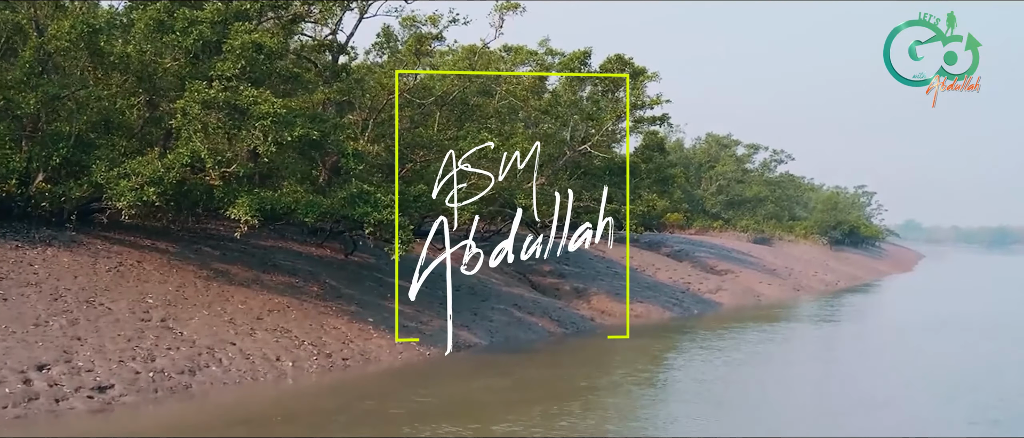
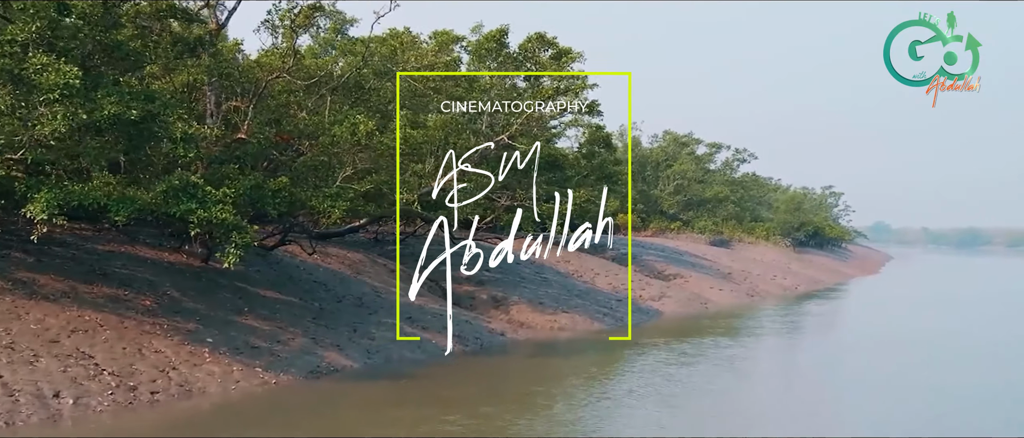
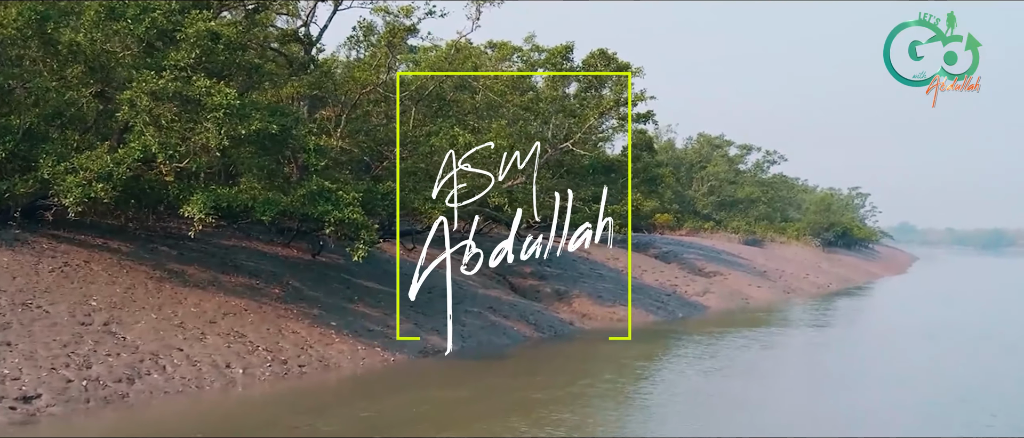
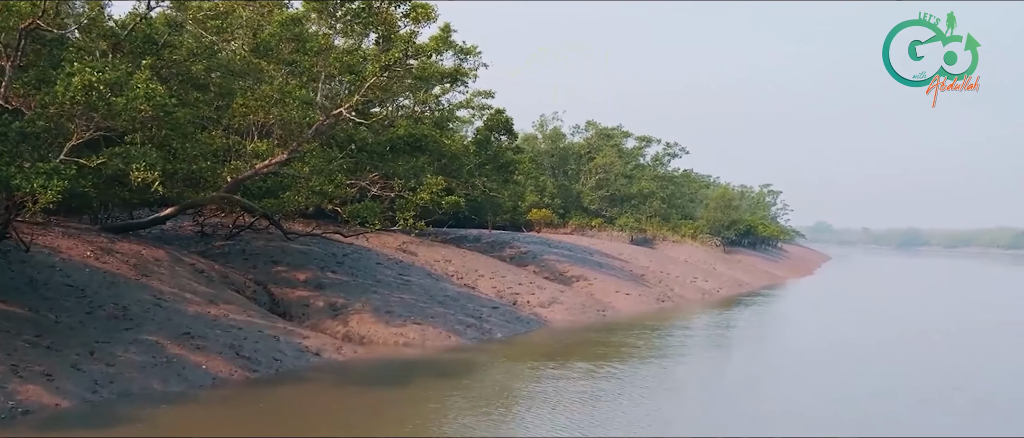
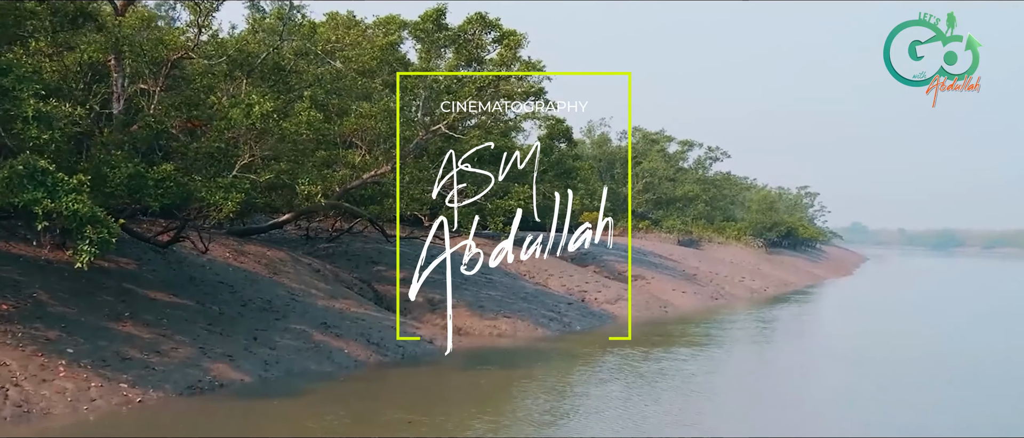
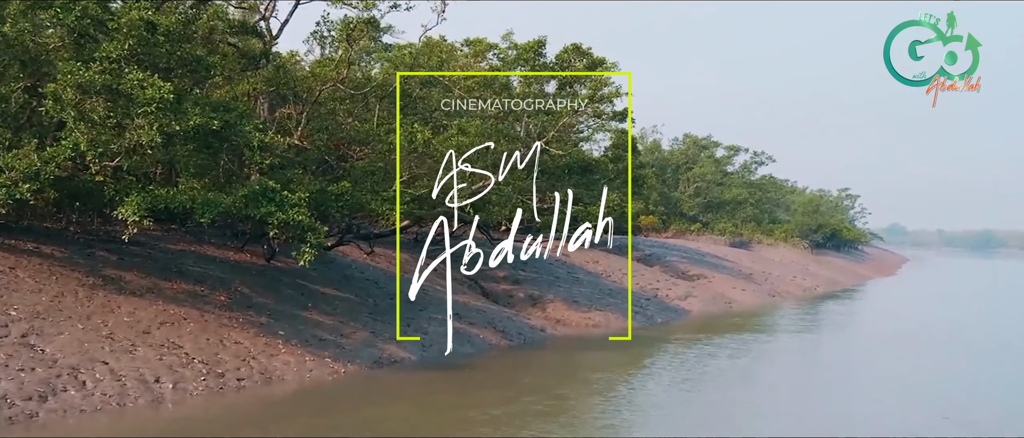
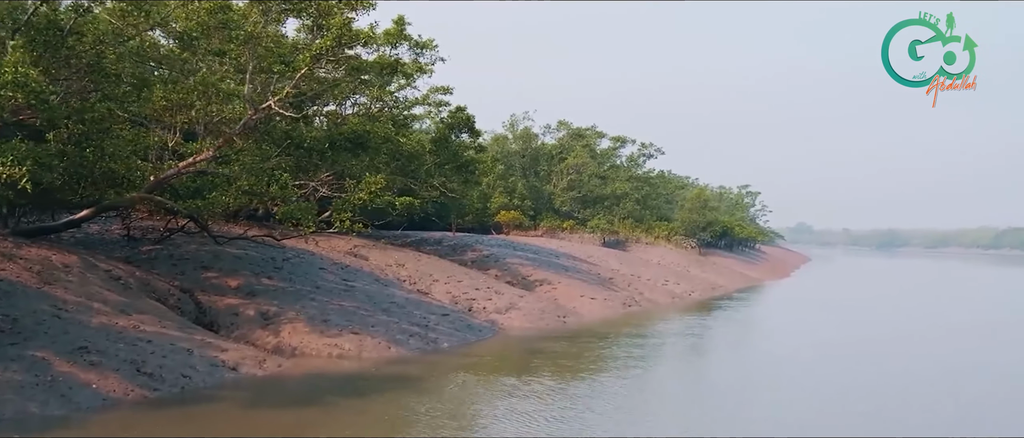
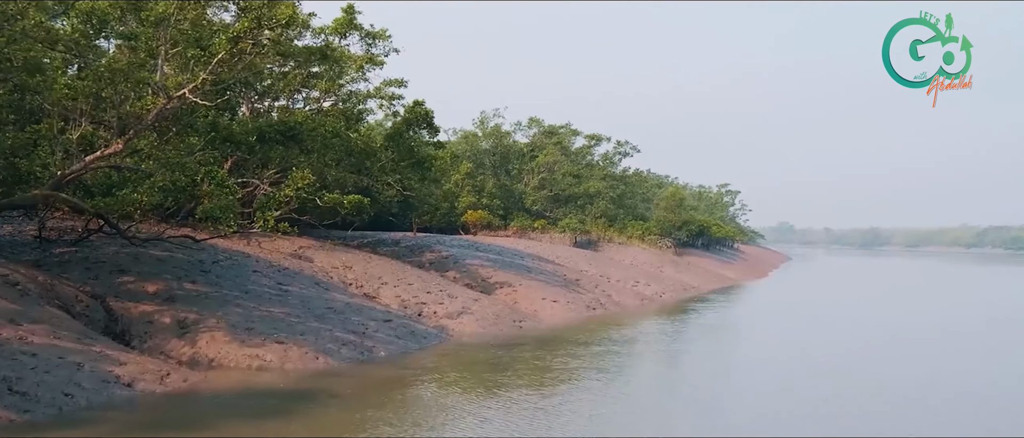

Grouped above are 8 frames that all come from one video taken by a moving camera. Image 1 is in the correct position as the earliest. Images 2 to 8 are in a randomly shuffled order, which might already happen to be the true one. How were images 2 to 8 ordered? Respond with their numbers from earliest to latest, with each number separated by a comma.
3, 6, 2, 5, 4, 7, 8
